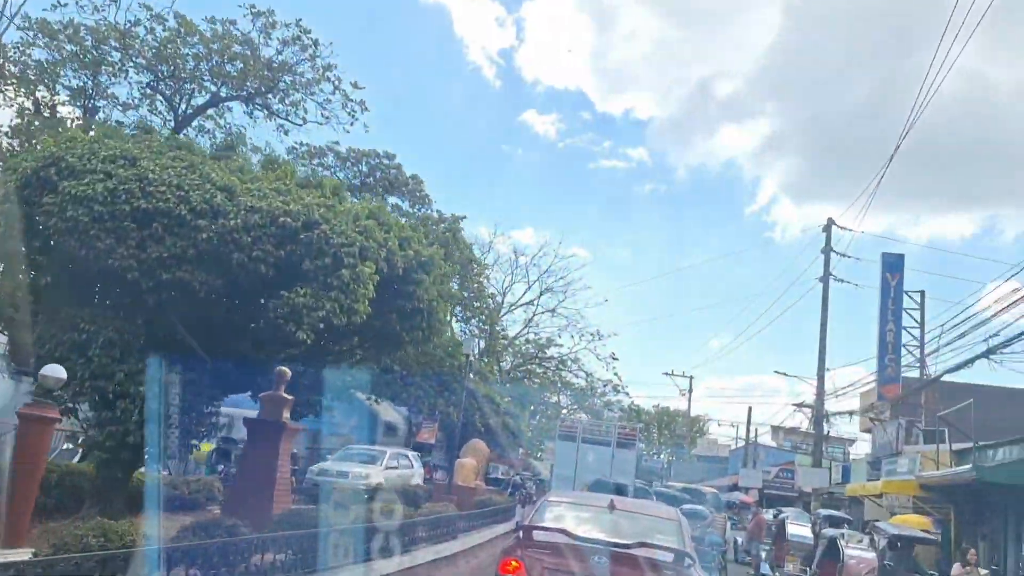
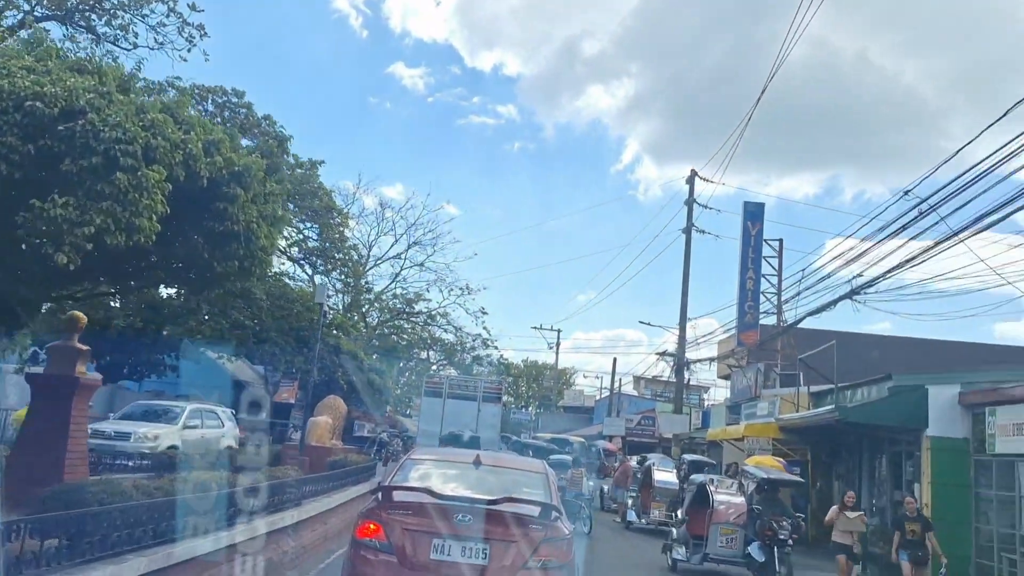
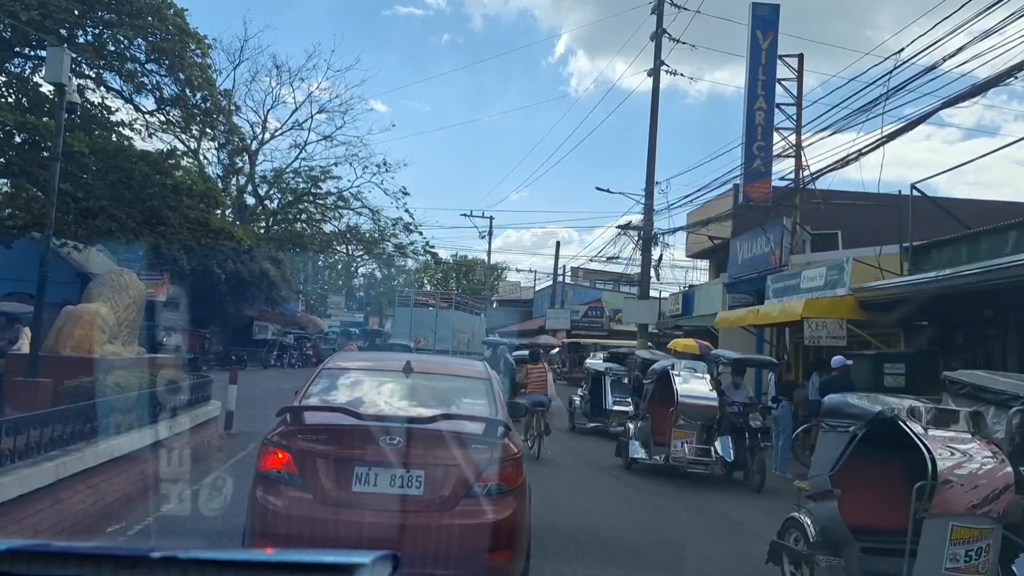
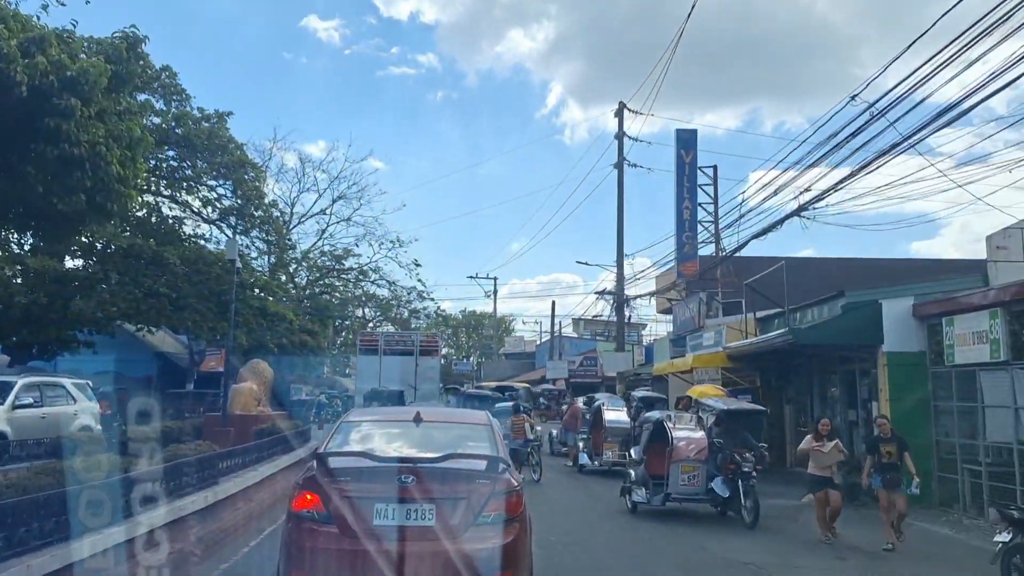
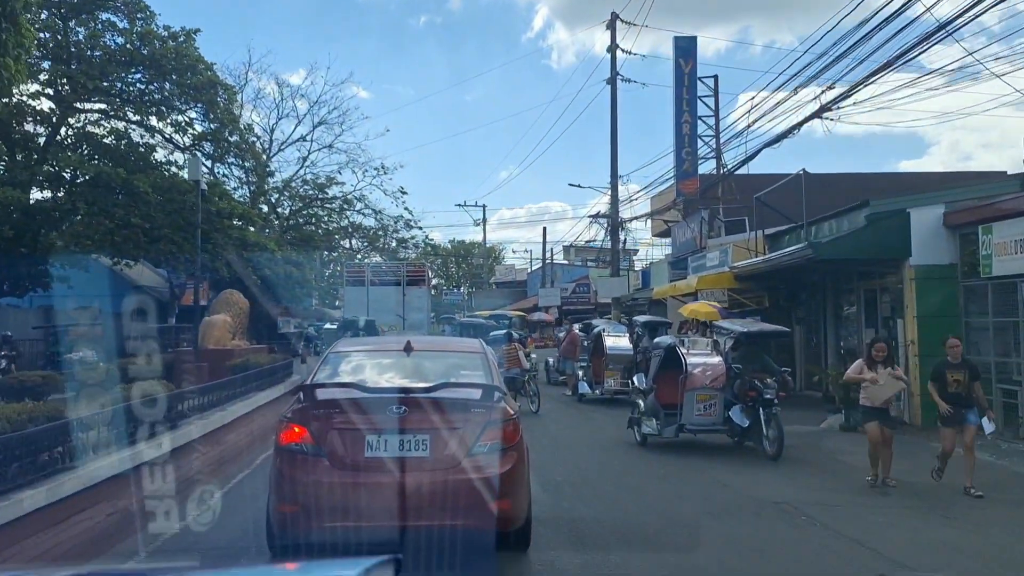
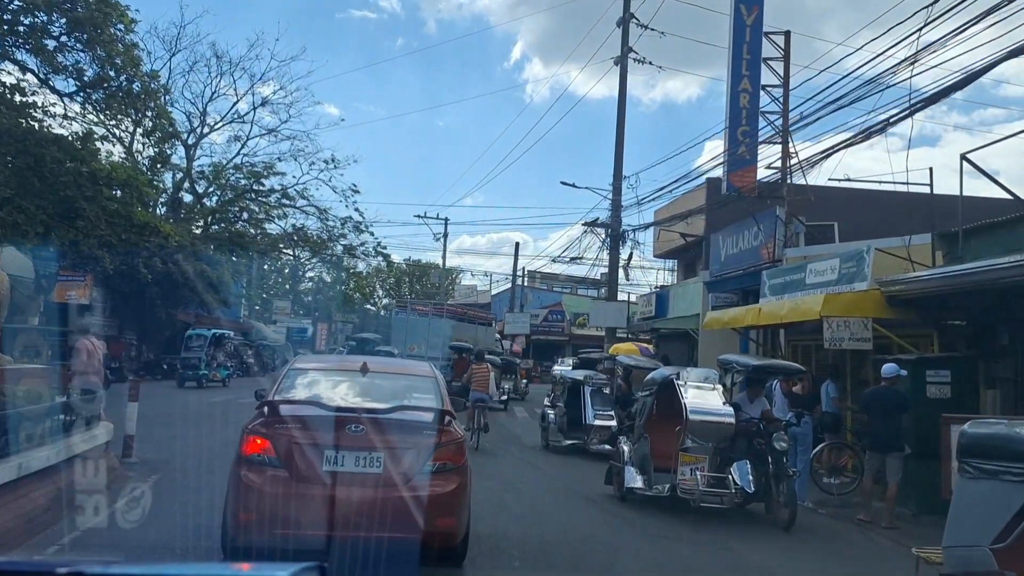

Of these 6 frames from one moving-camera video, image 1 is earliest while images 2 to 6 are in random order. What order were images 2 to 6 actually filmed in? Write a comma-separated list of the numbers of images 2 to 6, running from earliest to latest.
2, 4, 5, 3, 6
